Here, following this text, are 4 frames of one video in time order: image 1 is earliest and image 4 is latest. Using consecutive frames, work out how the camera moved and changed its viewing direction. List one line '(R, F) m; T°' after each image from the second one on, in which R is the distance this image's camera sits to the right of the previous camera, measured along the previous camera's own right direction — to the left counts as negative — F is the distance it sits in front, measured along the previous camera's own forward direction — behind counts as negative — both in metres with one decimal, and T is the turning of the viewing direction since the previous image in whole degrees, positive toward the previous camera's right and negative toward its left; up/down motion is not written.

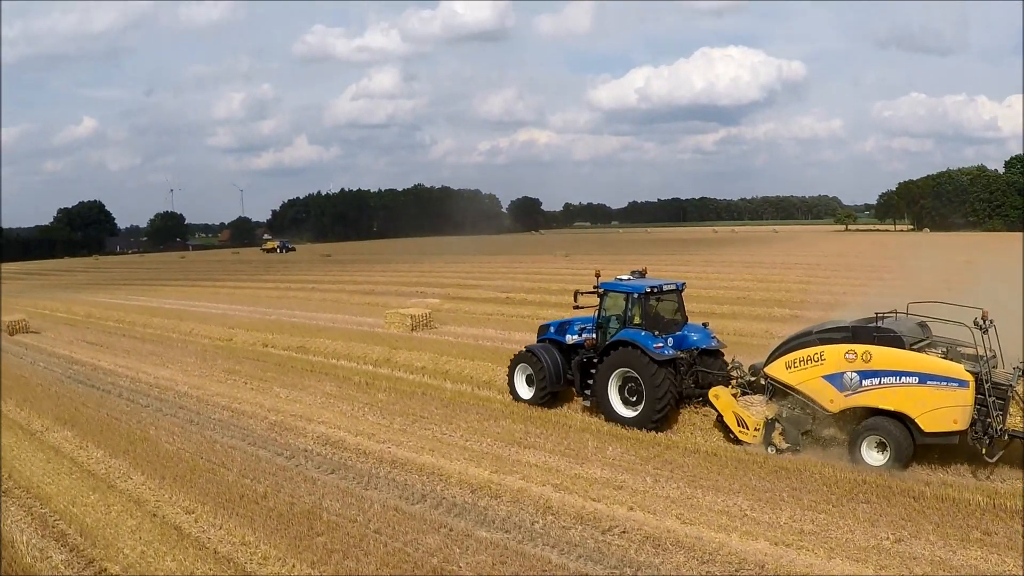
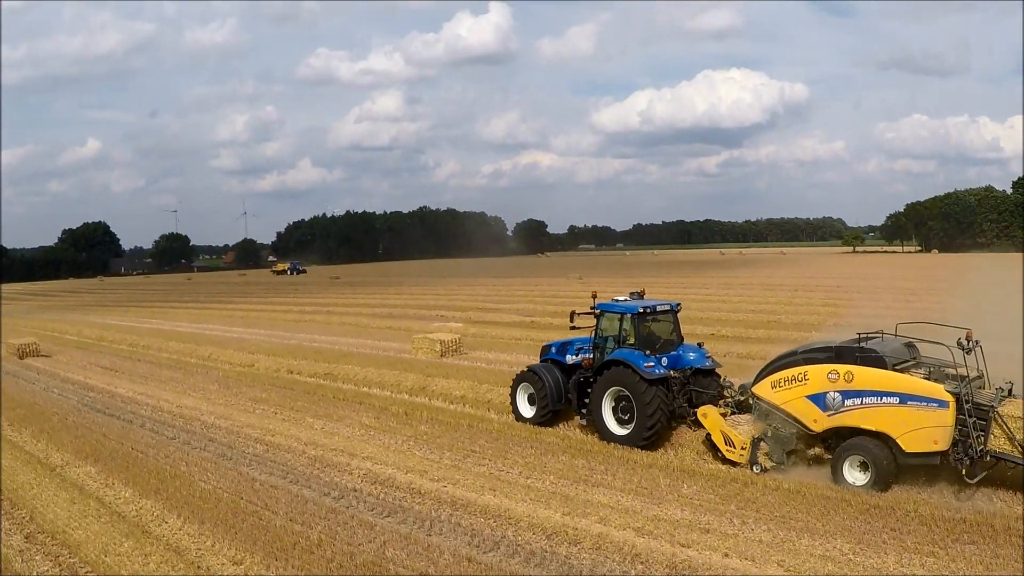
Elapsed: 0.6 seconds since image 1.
(-0.5, +0.5) m; 0°
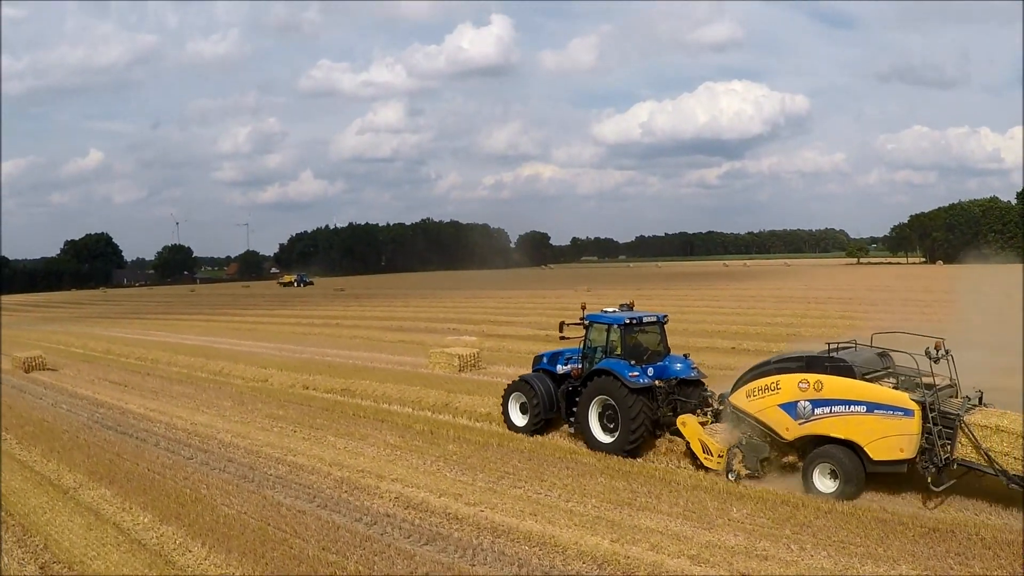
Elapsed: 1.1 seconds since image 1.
(-0.3, +0.3) m; 0°
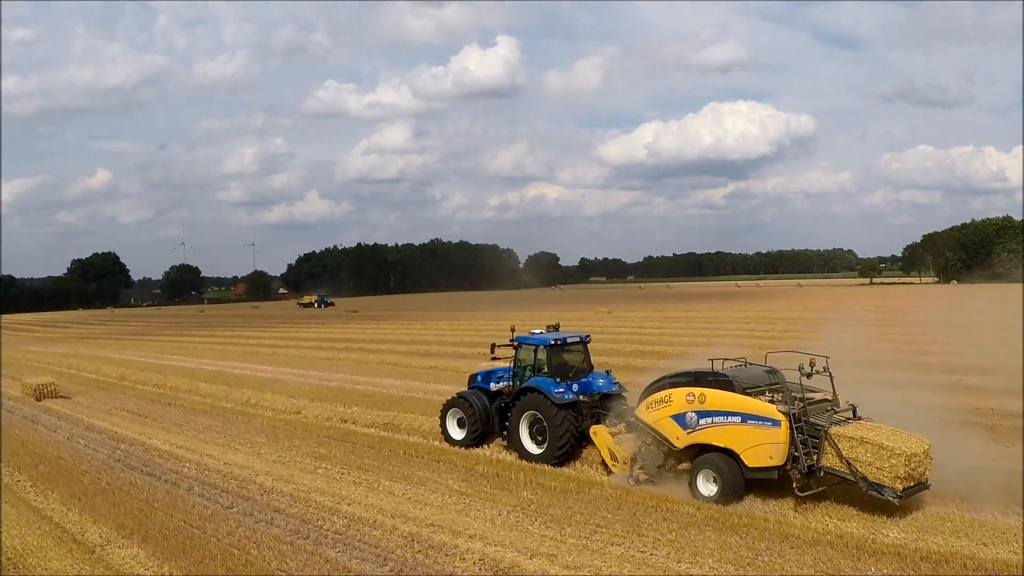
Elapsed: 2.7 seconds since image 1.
(-0.6, +0.8) m; 0°
